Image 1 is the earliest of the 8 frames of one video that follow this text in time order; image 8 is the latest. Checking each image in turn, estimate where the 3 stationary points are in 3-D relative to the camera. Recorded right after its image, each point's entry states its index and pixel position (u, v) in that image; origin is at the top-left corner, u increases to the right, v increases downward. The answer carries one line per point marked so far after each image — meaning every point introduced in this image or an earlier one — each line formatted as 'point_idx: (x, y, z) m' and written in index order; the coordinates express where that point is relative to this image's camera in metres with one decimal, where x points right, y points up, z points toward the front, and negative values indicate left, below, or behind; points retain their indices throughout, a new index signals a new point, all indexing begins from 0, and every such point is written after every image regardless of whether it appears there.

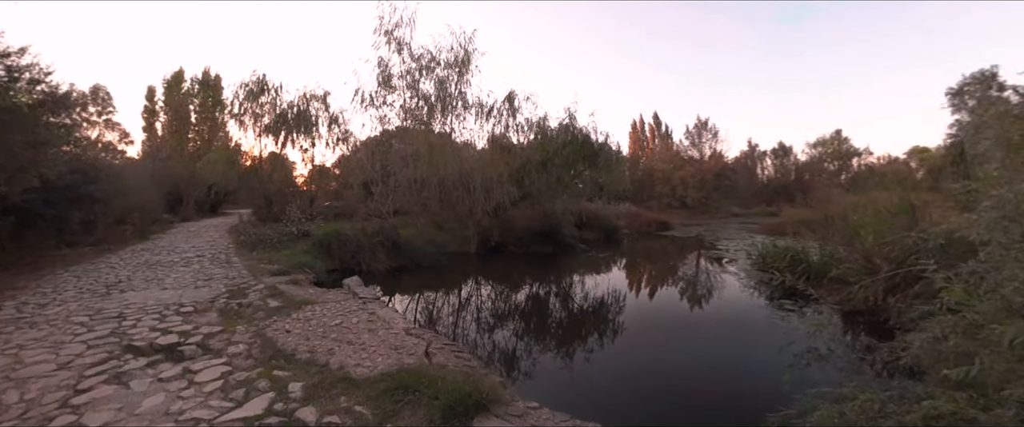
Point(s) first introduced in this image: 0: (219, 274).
0: (-5.6, -1.2, +9.7) m
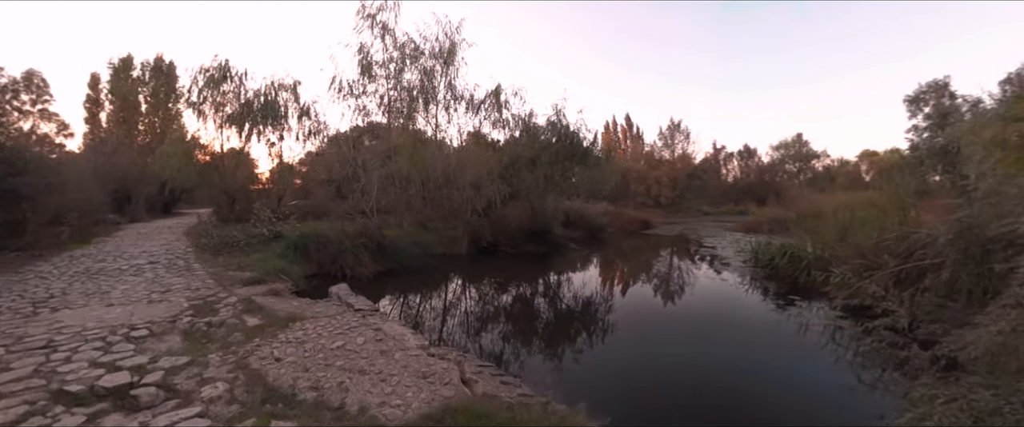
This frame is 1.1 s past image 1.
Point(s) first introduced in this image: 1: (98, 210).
0: (-5.3, -1.2, +8.1) m
1: (-12.0, +0.1, +14.7) m
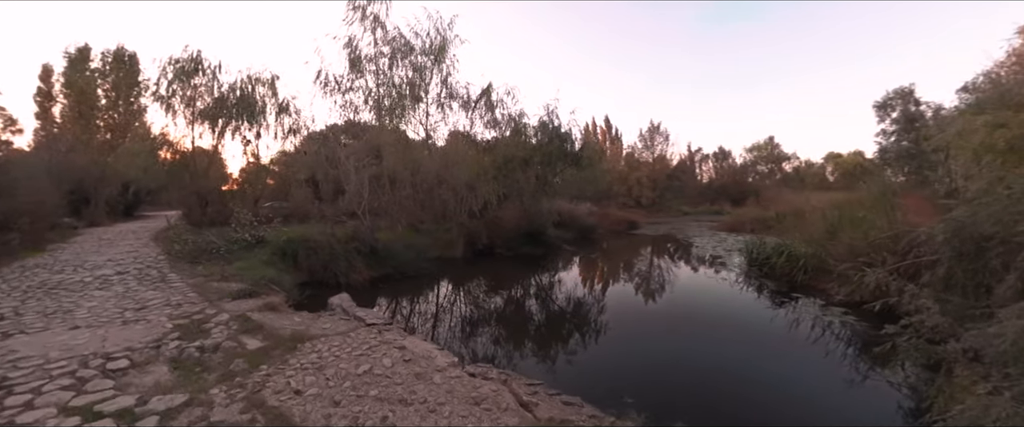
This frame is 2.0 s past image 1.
0: (-4.9, -1.2, +7.0) m
1: (-11.9, 0.0, +13.2) m
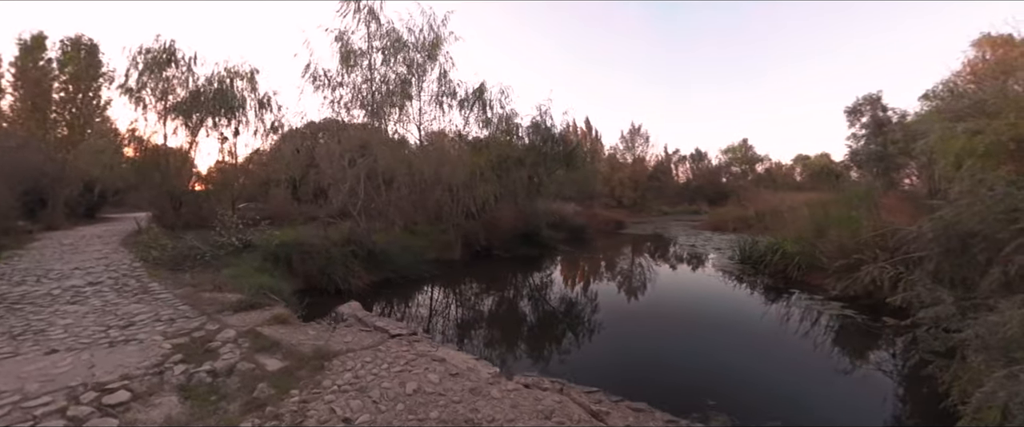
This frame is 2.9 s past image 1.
0: (-4.4, -1.2, +6.0) m
1: (-11.8, -0.1, +11.8) m
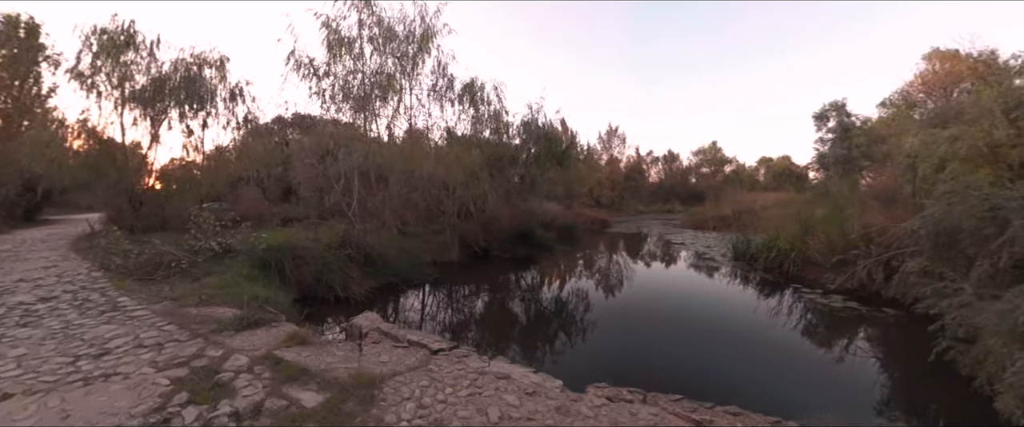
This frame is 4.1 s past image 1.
0: (-3.7, -1.2, +4.8) m
1: (-11.5, -0.1, +10.0) m
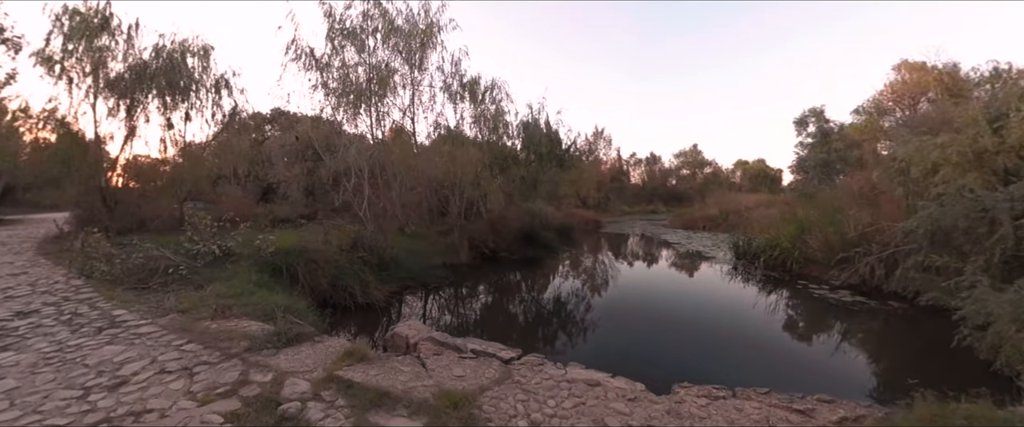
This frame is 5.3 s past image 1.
0: (-2.9, -1.1, +3.9) m
1: (-11.0, -0.2, +8.6) m
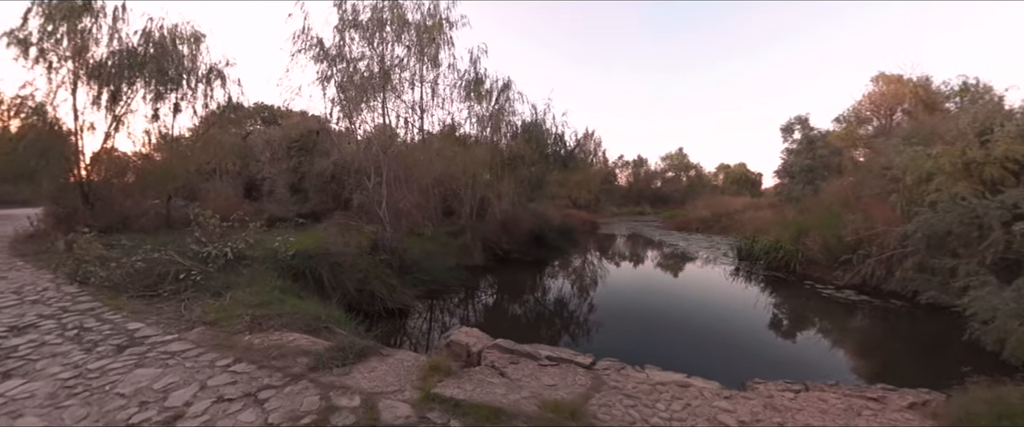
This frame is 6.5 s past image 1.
0: (-2.0, -1.1, +3.1) m
1: (-10.4, -0.1, +7.4) m
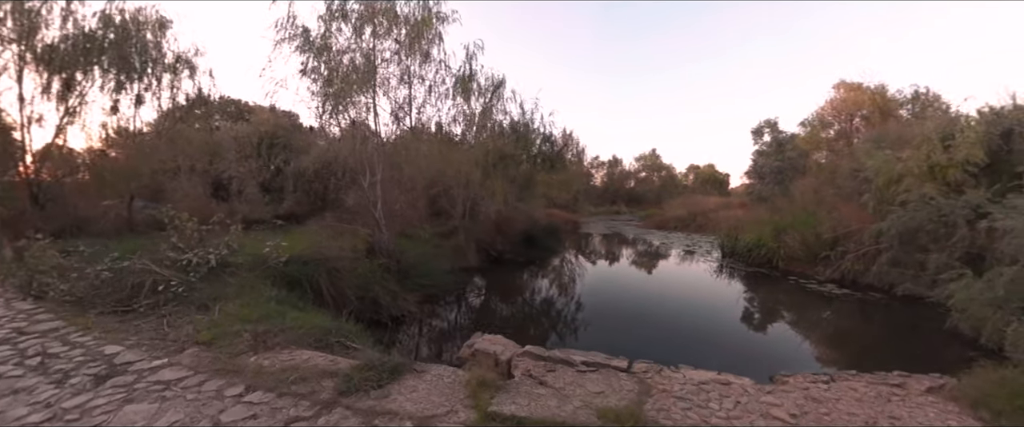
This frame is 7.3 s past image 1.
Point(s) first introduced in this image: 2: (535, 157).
0: (-1.5, -1.1, +2.5) m
1: (-10.2, -0.3, +6.2) m
2: (+0.7, +2.0, +16.8) m
